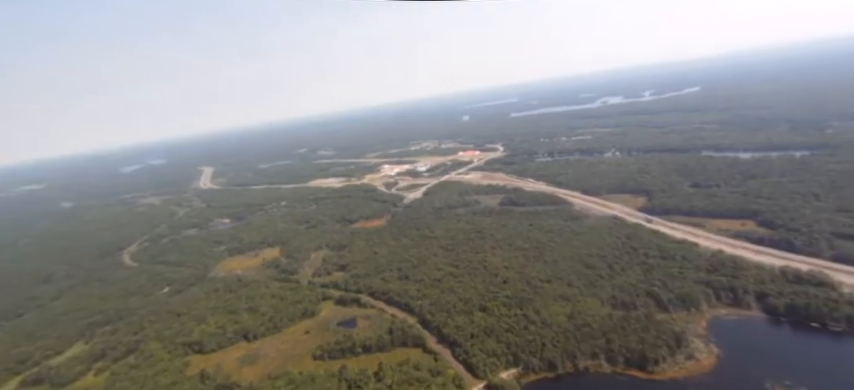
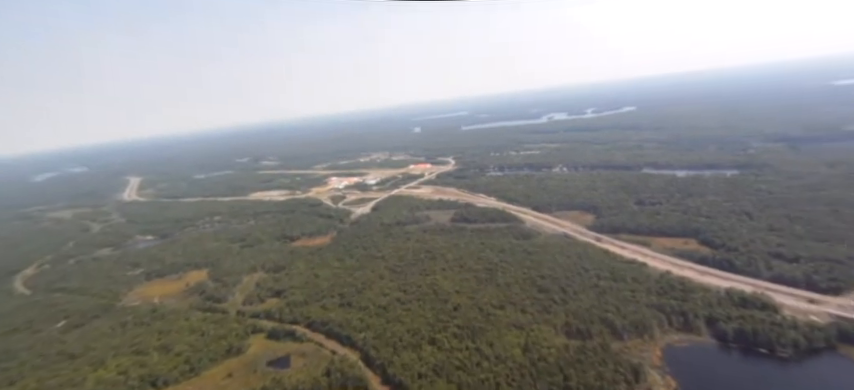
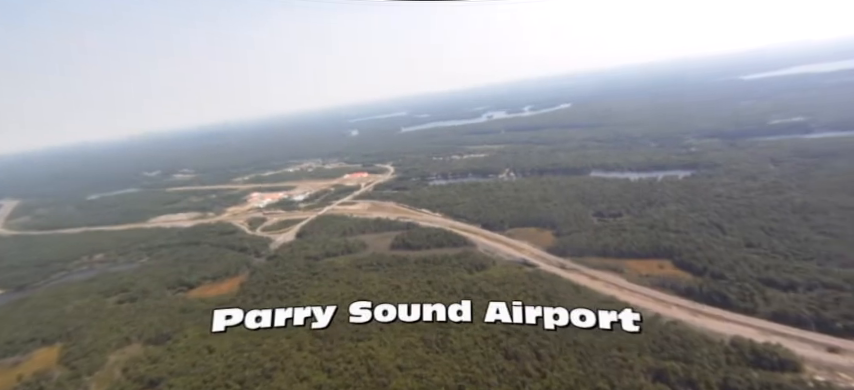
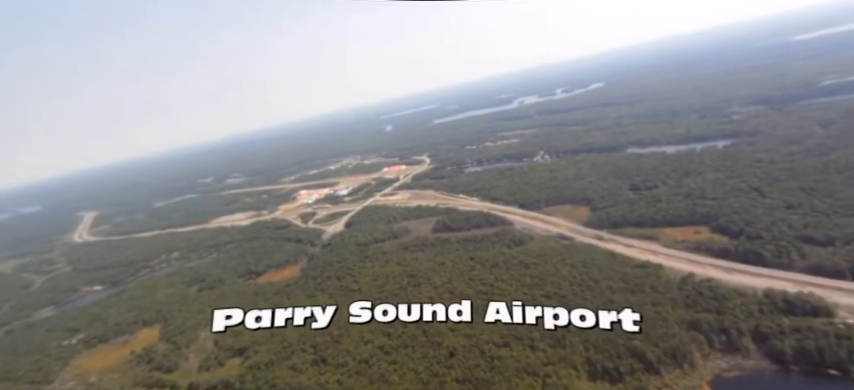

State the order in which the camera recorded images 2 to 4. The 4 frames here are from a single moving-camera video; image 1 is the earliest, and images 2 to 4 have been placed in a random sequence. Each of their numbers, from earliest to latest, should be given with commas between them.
2, 4, 3
